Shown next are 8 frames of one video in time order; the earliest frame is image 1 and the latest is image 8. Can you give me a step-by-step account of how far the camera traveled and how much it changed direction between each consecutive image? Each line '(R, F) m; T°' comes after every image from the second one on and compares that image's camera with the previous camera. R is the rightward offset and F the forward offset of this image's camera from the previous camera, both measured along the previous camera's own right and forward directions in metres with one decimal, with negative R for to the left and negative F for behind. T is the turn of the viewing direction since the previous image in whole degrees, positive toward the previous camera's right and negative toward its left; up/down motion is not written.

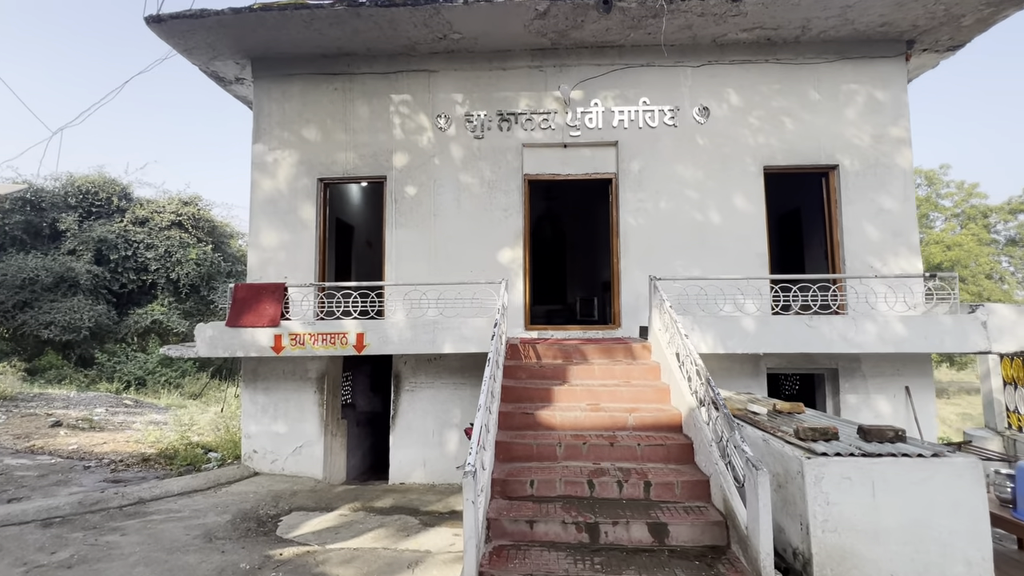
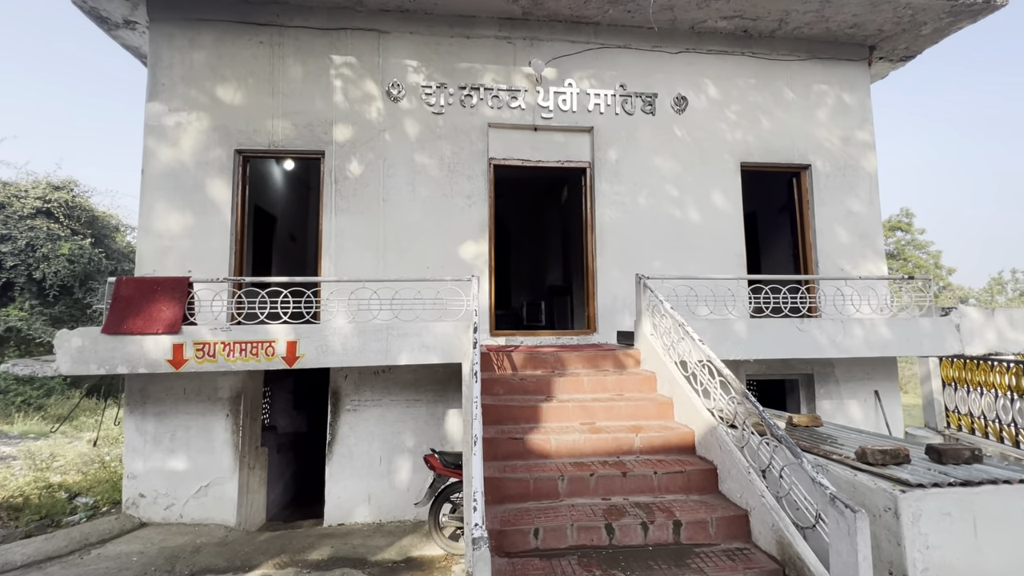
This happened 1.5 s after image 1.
(-0.5, +0.9) m; +9°
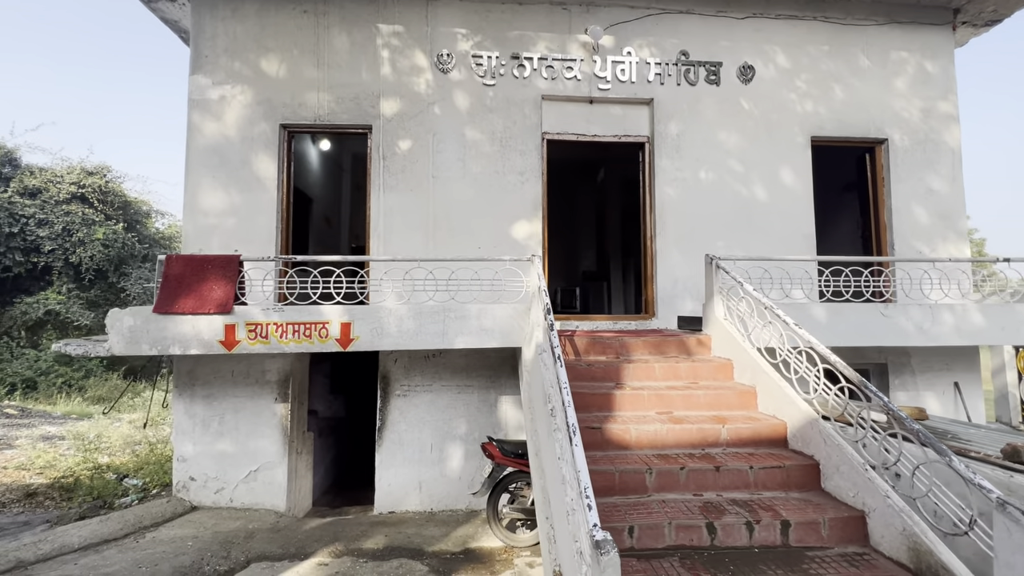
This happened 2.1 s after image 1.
(-0.5, +0.3) m; -2°
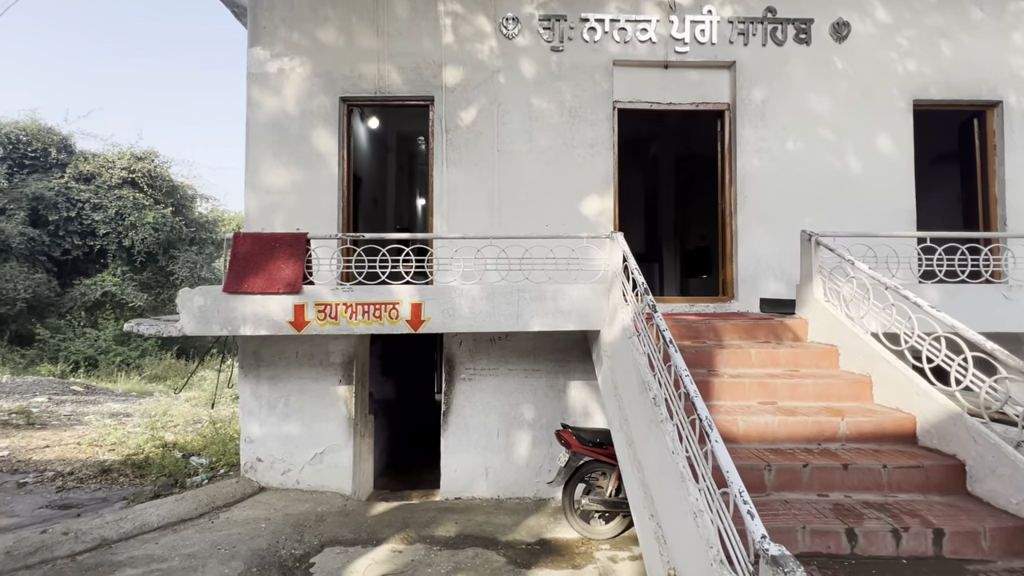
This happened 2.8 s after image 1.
(-0.5, +0.3) m; -3°
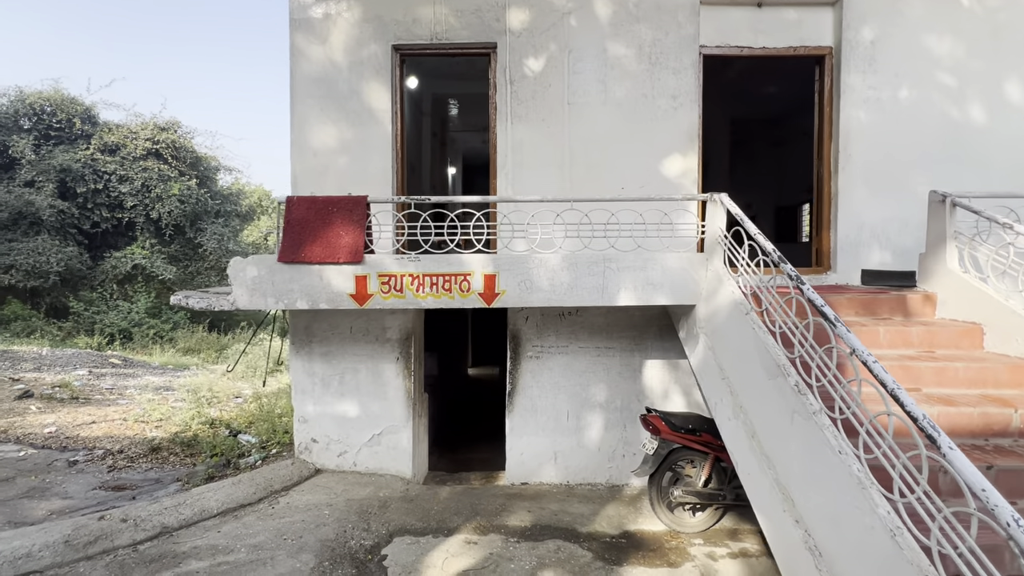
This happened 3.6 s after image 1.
(-0.6, +0.5) m; -2°
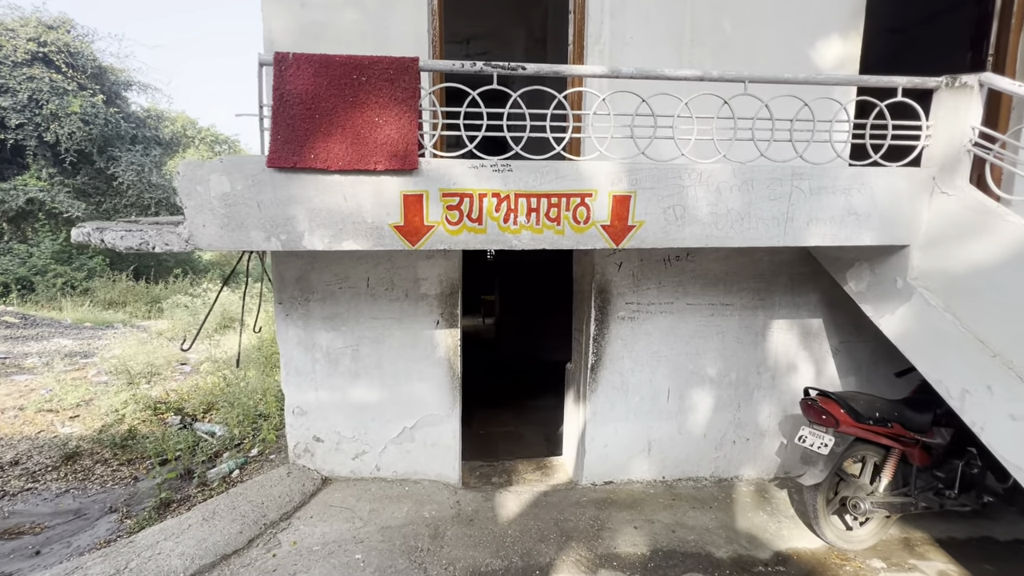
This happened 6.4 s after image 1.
(-1.0, +1.5) m; +6°
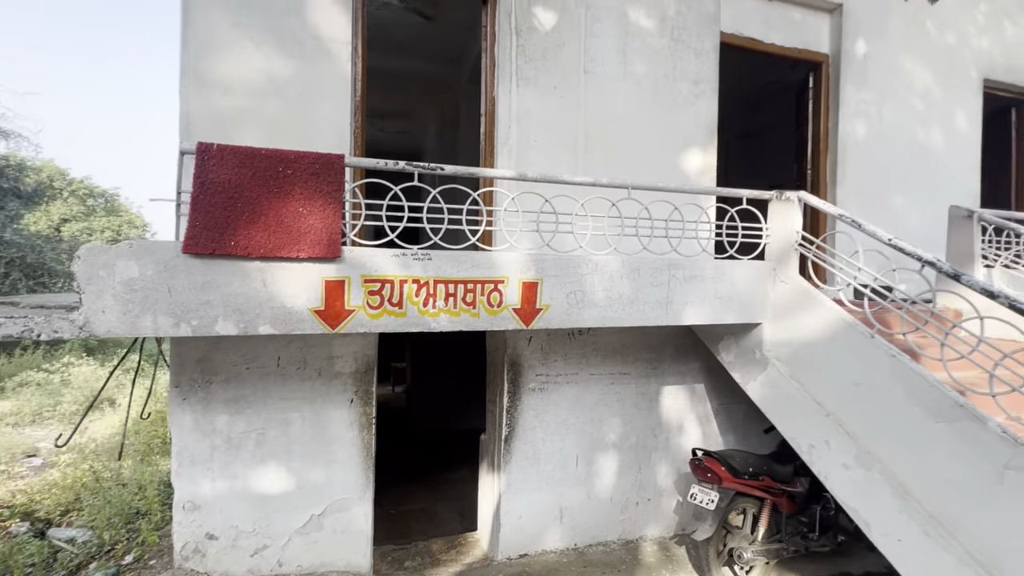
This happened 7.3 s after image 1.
(0.0, -0.2) m; +11°
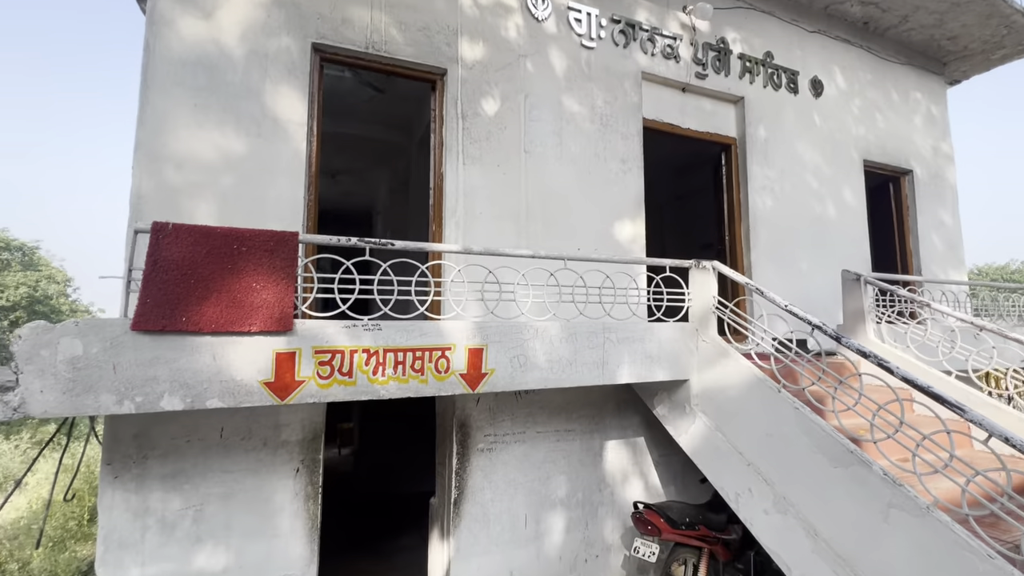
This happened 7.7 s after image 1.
(0.0, -0.2) m; +6°
